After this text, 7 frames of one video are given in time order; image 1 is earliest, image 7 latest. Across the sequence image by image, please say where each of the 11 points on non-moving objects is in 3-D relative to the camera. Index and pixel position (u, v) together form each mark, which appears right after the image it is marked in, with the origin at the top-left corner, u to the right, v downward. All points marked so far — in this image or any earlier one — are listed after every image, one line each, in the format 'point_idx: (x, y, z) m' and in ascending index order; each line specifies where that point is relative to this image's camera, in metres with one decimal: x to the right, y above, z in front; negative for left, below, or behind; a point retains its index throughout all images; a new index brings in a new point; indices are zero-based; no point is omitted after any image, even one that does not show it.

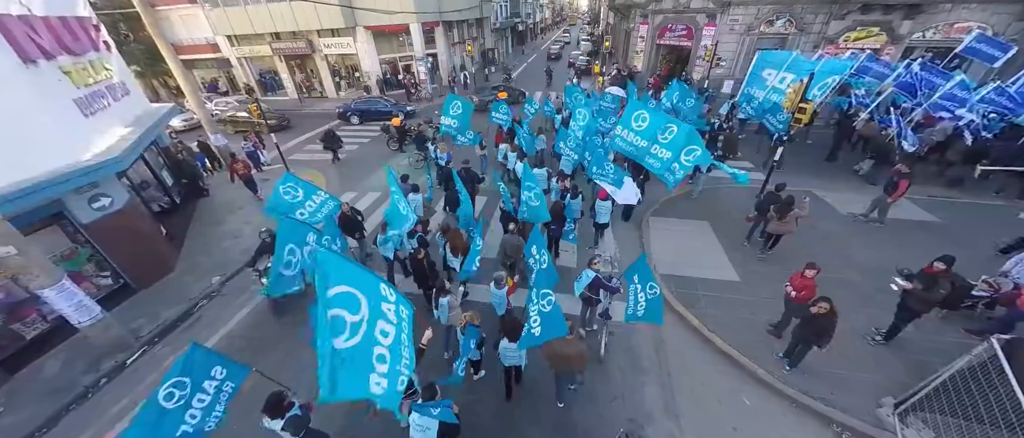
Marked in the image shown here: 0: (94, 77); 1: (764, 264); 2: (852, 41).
0: (-10.4, +3.5, +7.9) m
1: (+5.8, -1.0, +7.3) m
2: (+18.1, +9.4, +17.1) m
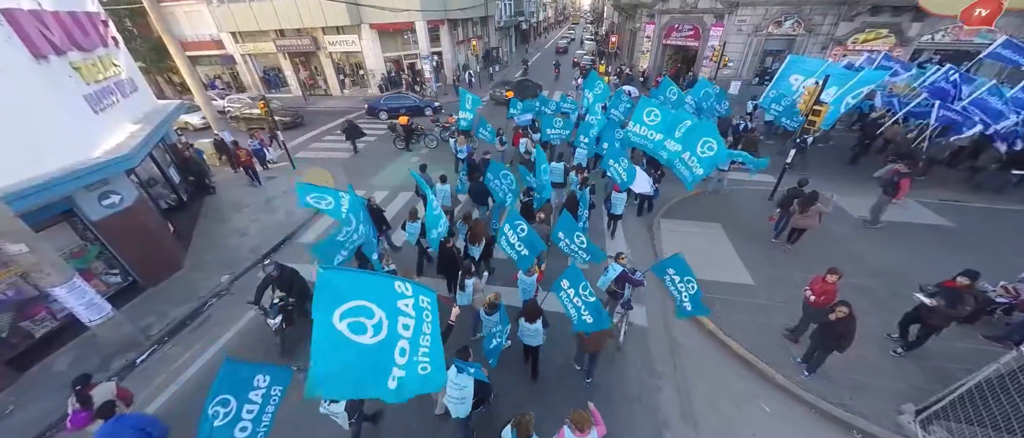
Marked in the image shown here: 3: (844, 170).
0: (-10.1, +3.6, +7.9) m
1: (+6.0, -1.1, +7.3) m
2: (+18.4, +9.3, +17.0) m
3: (+11.9, +1.7, +11.5) m
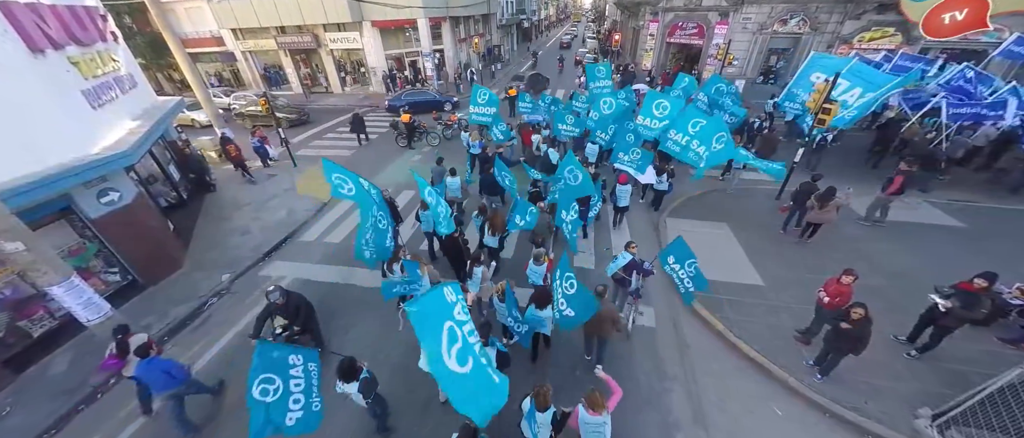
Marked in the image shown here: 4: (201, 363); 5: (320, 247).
0: (-9.9, +3.6, +7.7) m
1: (+6.1, -1.1, +7.2) m
2: (+18.6, +9.3, +16.8) m
3: (+12.0, +1.7, +11.4) m
4: (-5.7, -2.7, +5.9) m
5: (-5.2, -0.8, +8.5) m
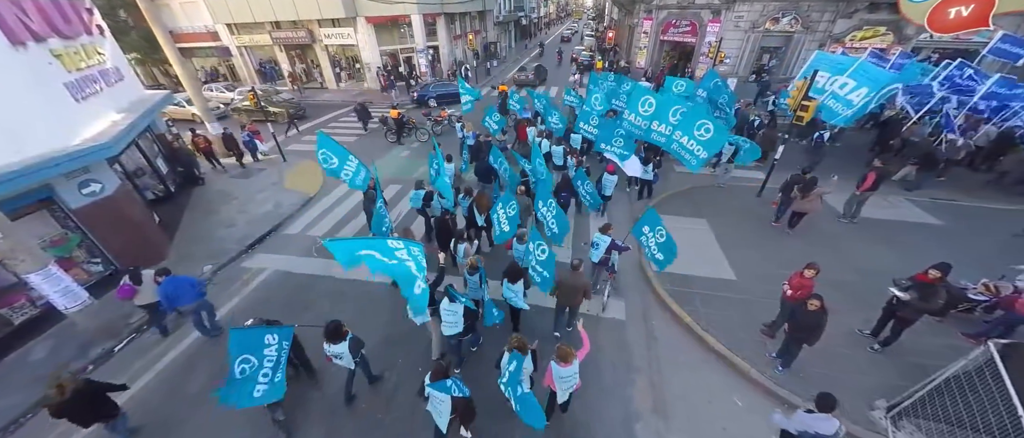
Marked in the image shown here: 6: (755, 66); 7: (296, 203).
0: (-10.4, +3.9, +7.8) m
1: (+5.6, -1.0, +7.3) m
2: (+18.2, +9.4, +16.8) m
3: (+11.5, +1.8, +11.4) m
4: (-6.3, -2.5, +6.0) m
5: (-5.7, -0.6, +8.6) m
6: (+14.3, +9.0, +18.9) m
7: (-7.0, +0.5, +10.3) m
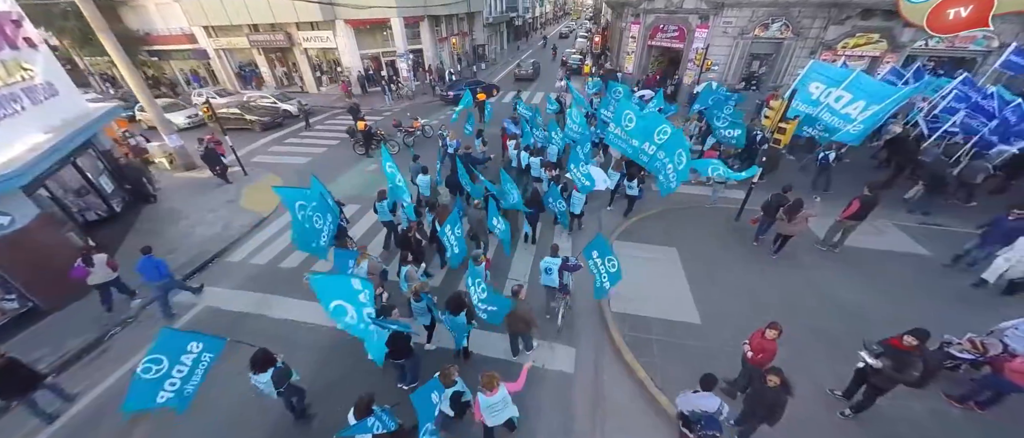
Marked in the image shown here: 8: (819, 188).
0: (-11.5, +3.2, +7.2) m
1: (+4.6, -1.7, +6.7) m
2: (+17.1, +8.6, +16.2) m
3: (+10.5, +1.1, +10.8) m
4: (-7.3, -3.2, +5.4) m
5: (-6.8, -1.3, +8.0) m
6: (+13.3, +8.4, +18.2) m
7: (-8.1, -0.2, +9.7) m
8: (+10.5, +1.1, +10.8) m
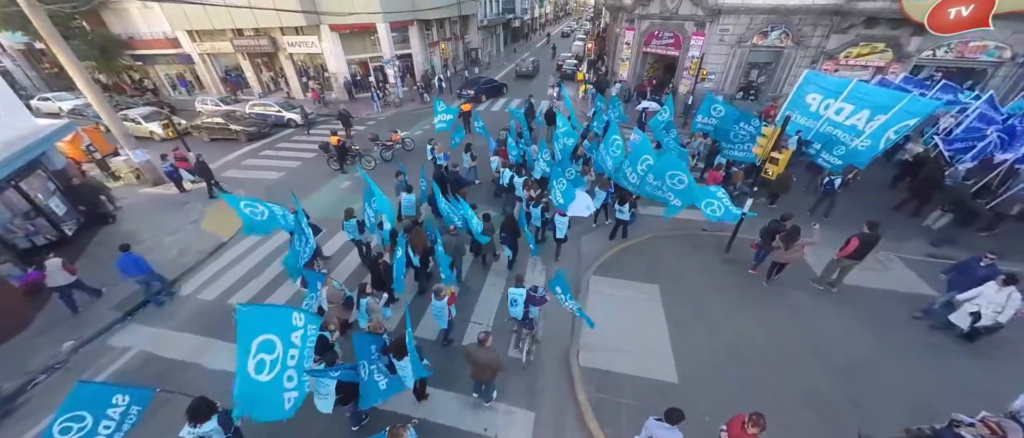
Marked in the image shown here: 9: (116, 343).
0: (-12.2, +2.5, +6.6) m
1: (+3.8, -2.5, +6.0) m
2: (+16.5, +7.8, +15.4) m
3: (+9.7, +0.2, +10.1) m
4: (-8.1, -3.9, +4.8) m
5: (-7.5, -2.0, +7.5) m
6: (+12.7, +7.5, +17.5) m
7: (-8.8, -0.9, +9.2) m
8: (+9.7, +0.2, +10.1) m
9: (-8.3, -2.6, +6.7) m
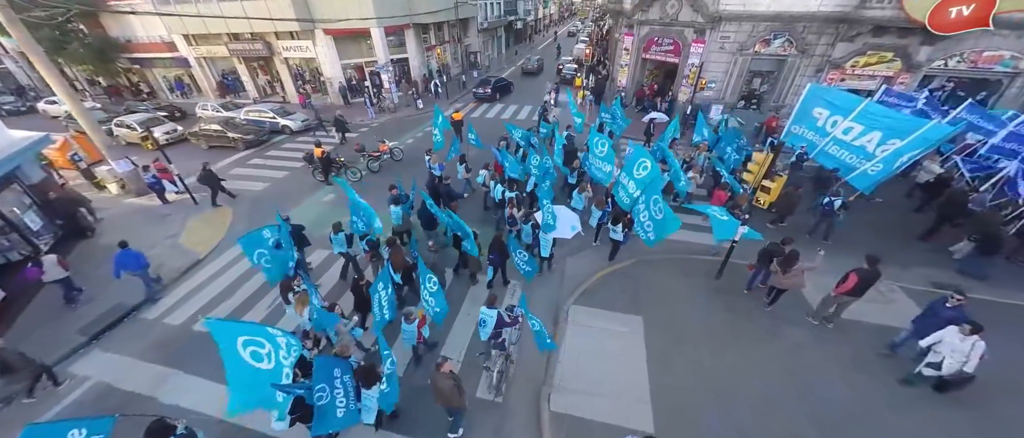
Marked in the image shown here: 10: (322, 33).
0: (-12.7, +2.0, +6.5) m
1: (+3.2, -3.2, +5.6) m
2: (+16.2, +7.1, +14.8) m
3: (+9.3, -0.4, +9.6) m
4: (-8.7, -4.4, +4.6) m
5: (-8.0, -2.5, +7.2) m
6: (+12.4, +6.9, +16.9) m
7: (-9.3, -1.4, +8.9) m
8: (+9.3, -0.4, +9.6) m
9: (-8.8, -3.1, +6.5) m
10: (-11.6, +11.5, +19.7) m
